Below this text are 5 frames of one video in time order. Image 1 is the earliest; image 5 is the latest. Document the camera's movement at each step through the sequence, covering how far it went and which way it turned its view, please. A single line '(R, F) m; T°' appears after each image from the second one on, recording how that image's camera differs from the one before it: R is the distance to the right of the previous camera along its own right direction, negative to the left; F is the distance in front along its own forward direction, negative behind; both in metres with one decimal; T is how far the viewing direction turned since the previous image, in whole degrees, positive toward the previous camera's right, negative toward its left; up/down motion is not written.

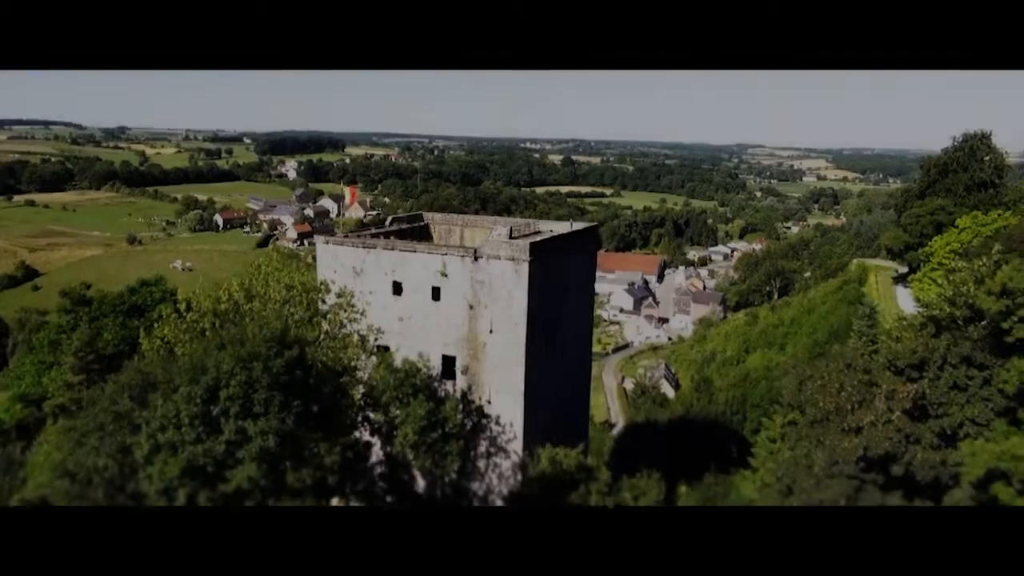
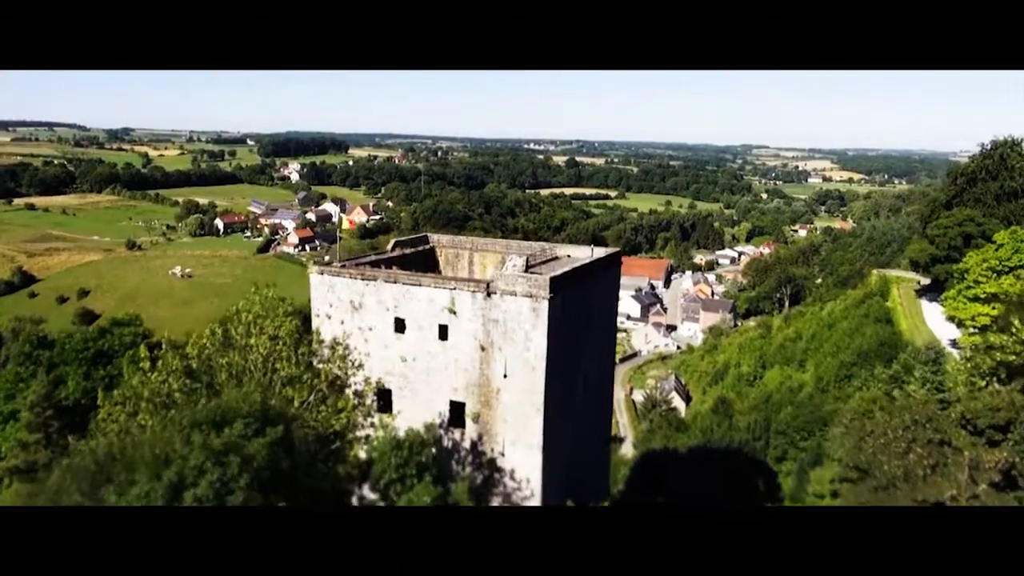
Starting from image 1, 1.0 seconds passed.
(-0.1, +0.7) m; 0°
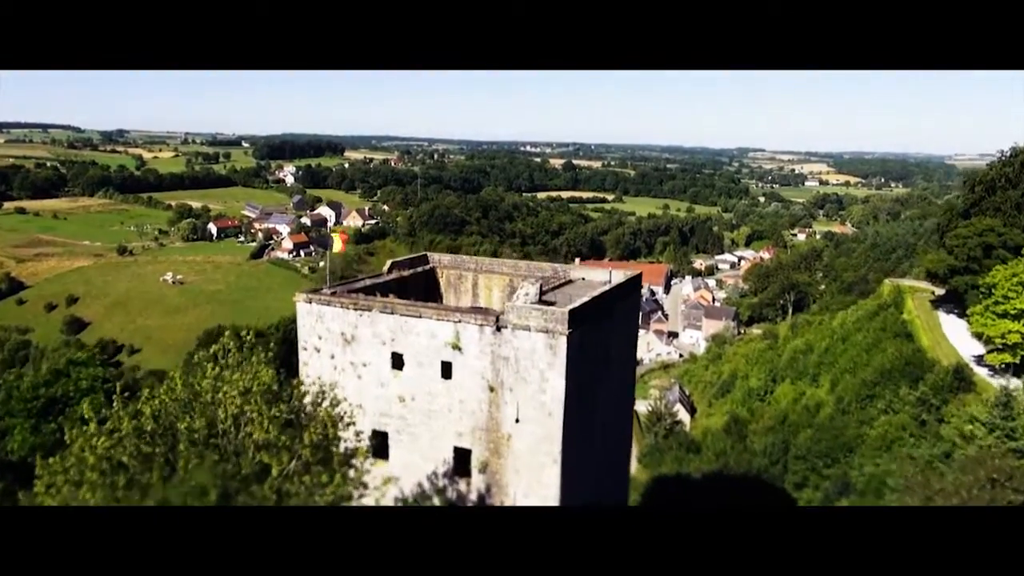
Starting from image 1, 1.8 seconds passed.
(-0.1, +0.7) m; 0°
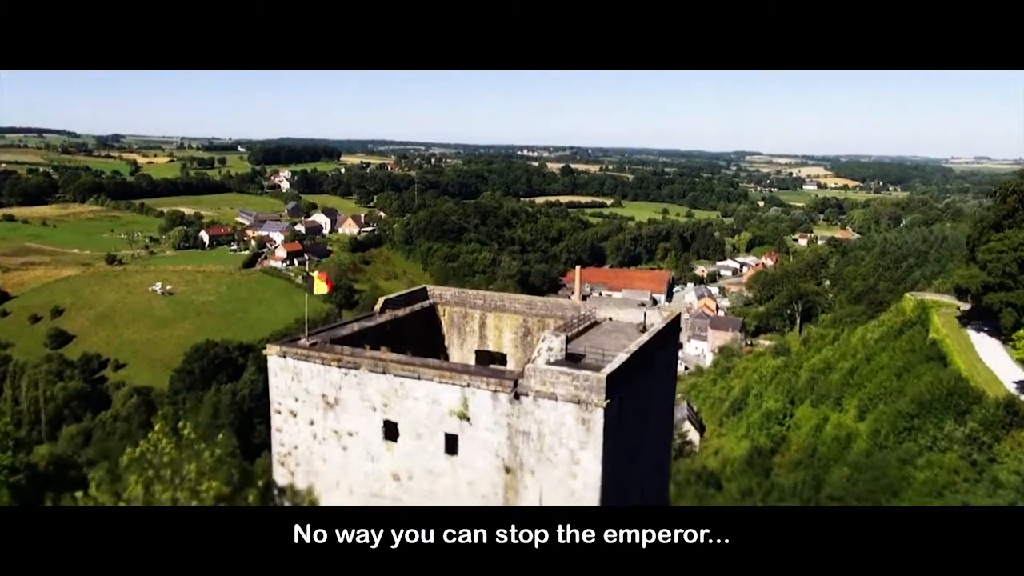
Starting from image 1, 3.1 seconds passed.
(-0.1, +1.0) m; 0°
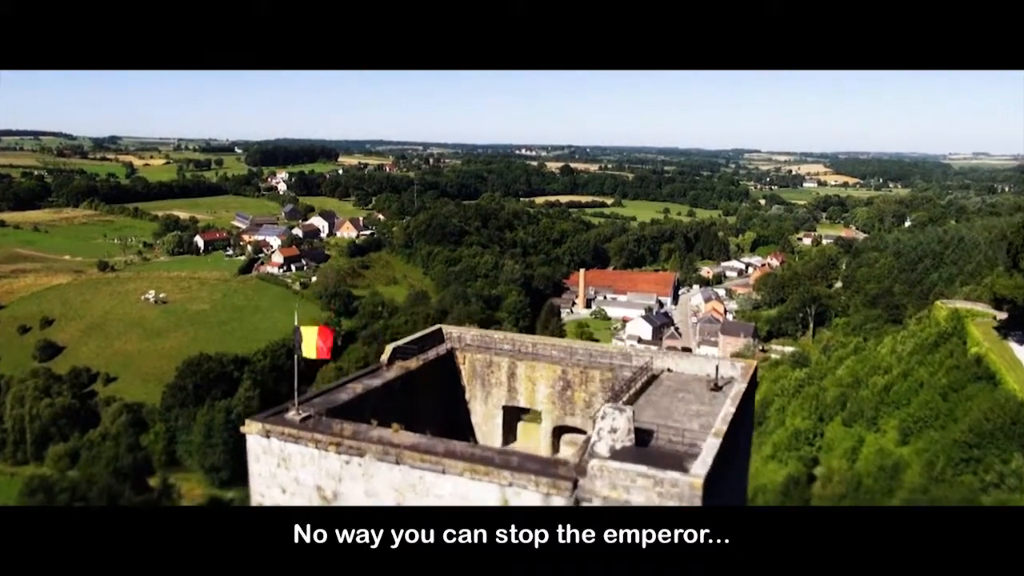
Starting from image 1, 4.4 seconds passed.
(-0.2, +1.0) m; 0°
